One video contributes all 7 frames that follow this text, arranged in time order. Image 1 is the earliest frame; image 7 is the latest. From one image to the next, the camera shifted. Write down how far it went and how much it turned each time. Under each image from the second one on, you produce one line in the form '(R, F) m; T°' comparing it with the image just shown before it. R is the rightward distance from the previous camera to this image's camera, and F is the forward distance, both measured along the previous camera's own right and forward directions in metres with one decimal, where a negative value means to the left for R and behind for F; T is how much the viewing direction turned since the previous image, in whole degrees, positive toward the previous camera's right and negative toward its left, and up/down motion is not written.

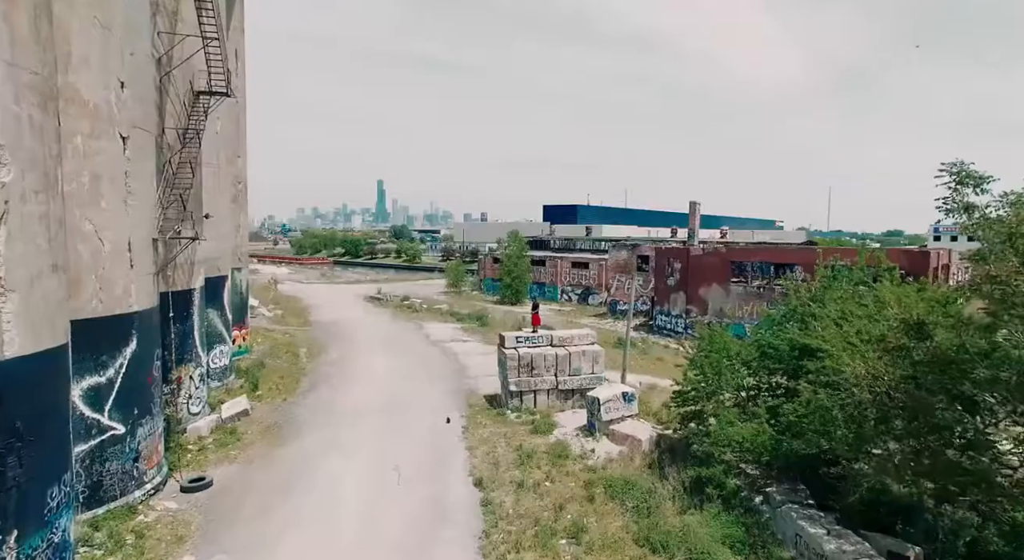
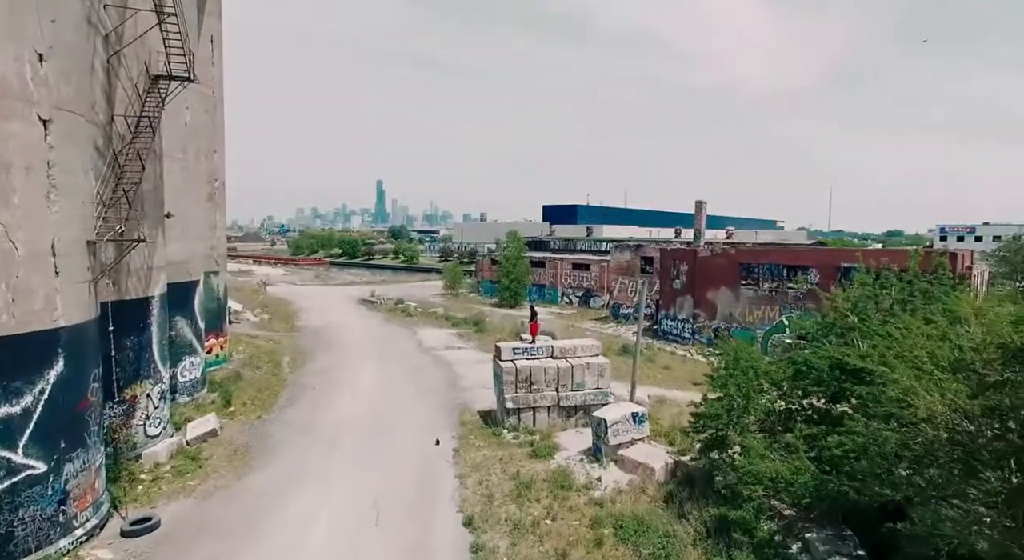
(+0.1, +1.8) m; 0°
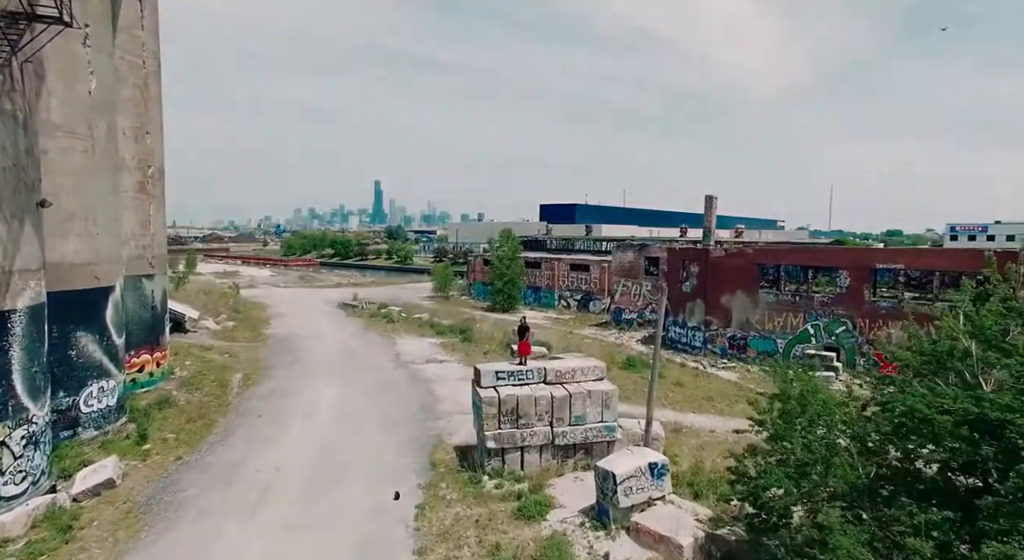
(+0.4, +3.6) m; 0°
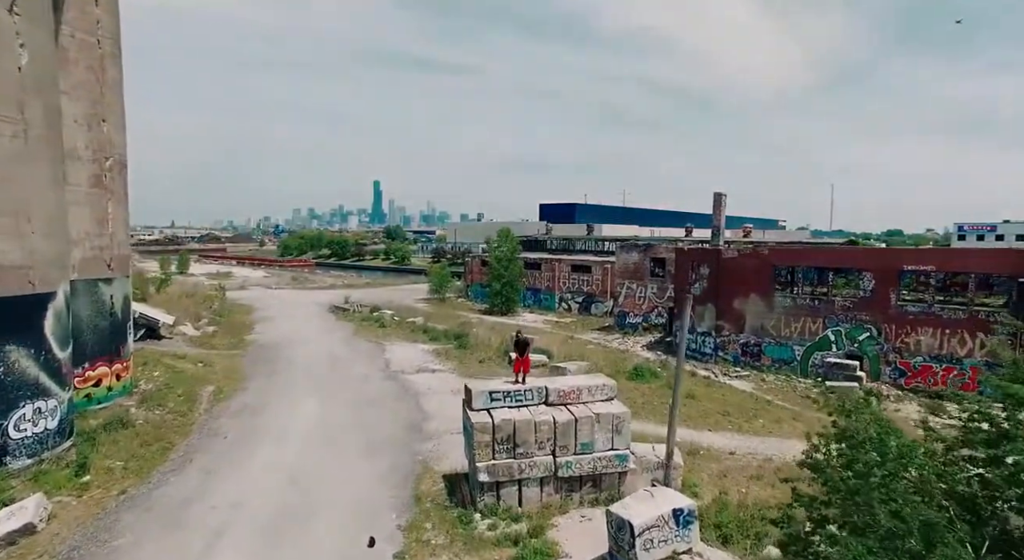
(+0.1, +2.0) m; 0°
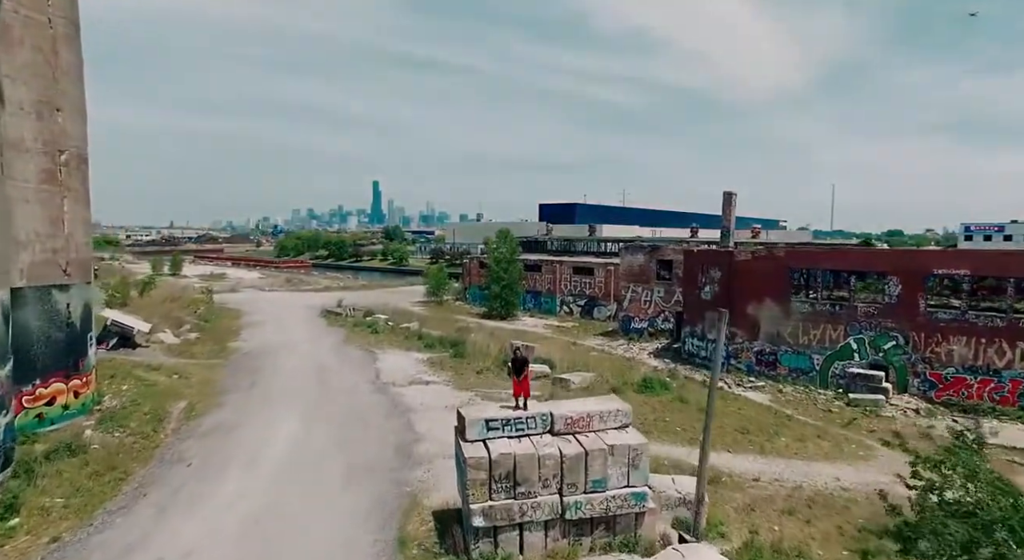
(0.0, +1.7) m; 0°
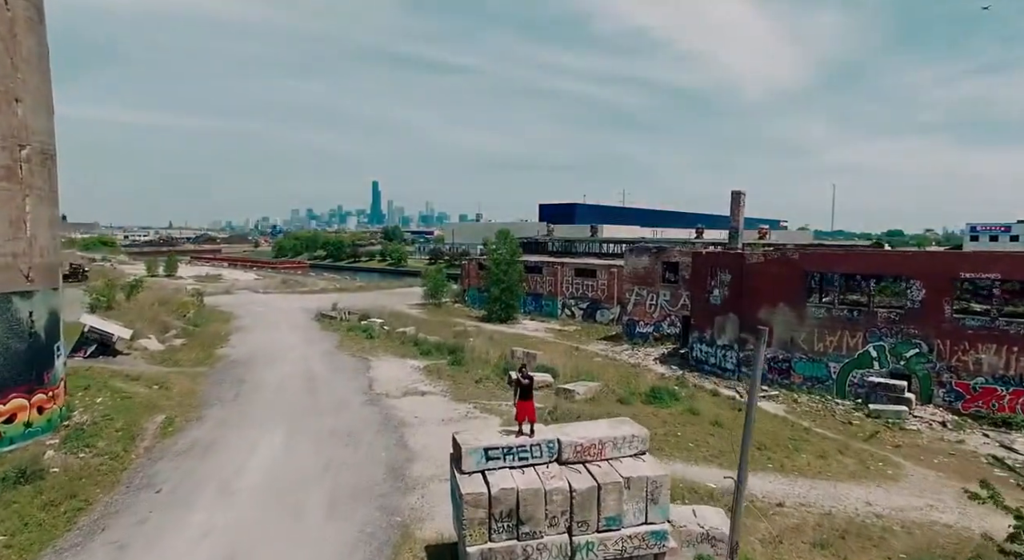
(0.0, +1.3) m; 0°
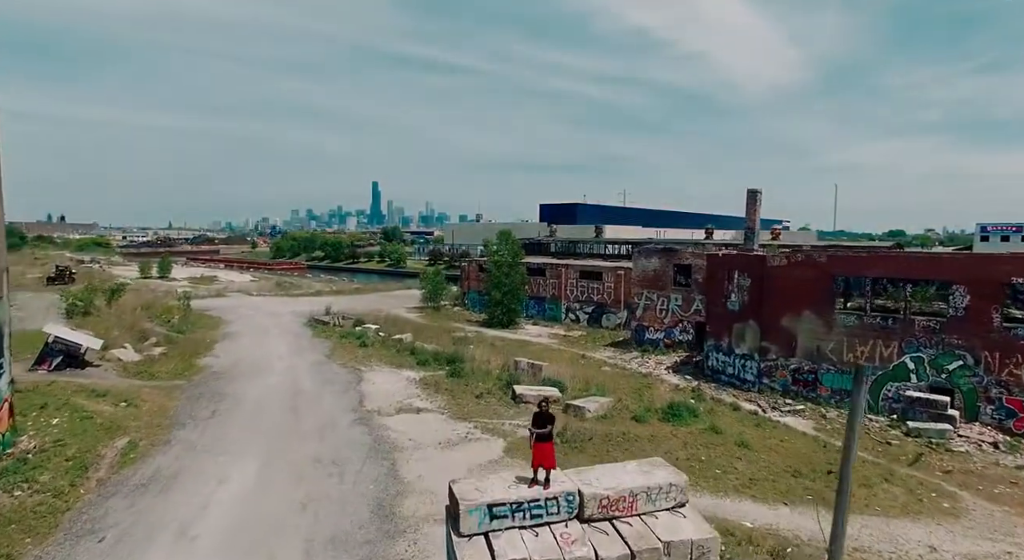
(-0.1, +1.9) m; 0°
